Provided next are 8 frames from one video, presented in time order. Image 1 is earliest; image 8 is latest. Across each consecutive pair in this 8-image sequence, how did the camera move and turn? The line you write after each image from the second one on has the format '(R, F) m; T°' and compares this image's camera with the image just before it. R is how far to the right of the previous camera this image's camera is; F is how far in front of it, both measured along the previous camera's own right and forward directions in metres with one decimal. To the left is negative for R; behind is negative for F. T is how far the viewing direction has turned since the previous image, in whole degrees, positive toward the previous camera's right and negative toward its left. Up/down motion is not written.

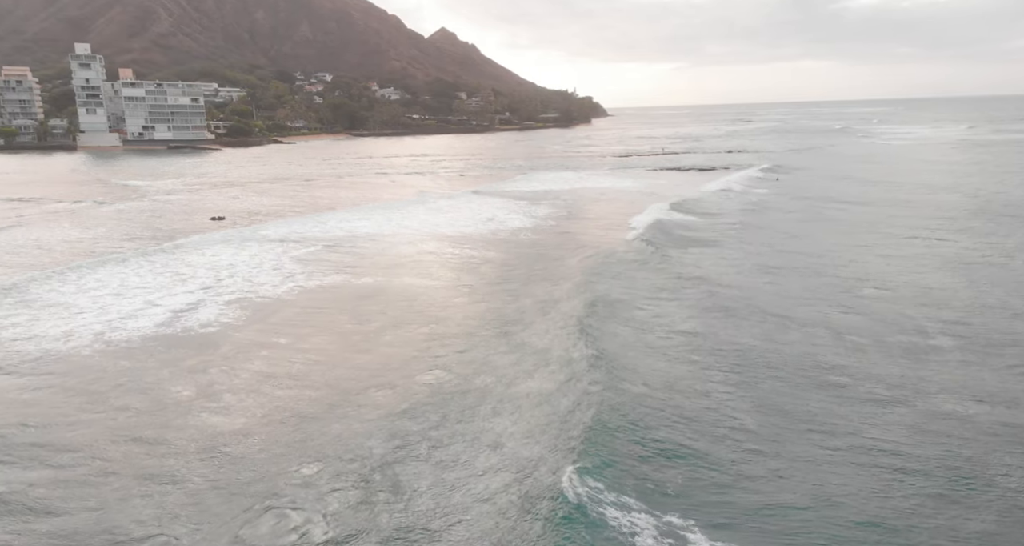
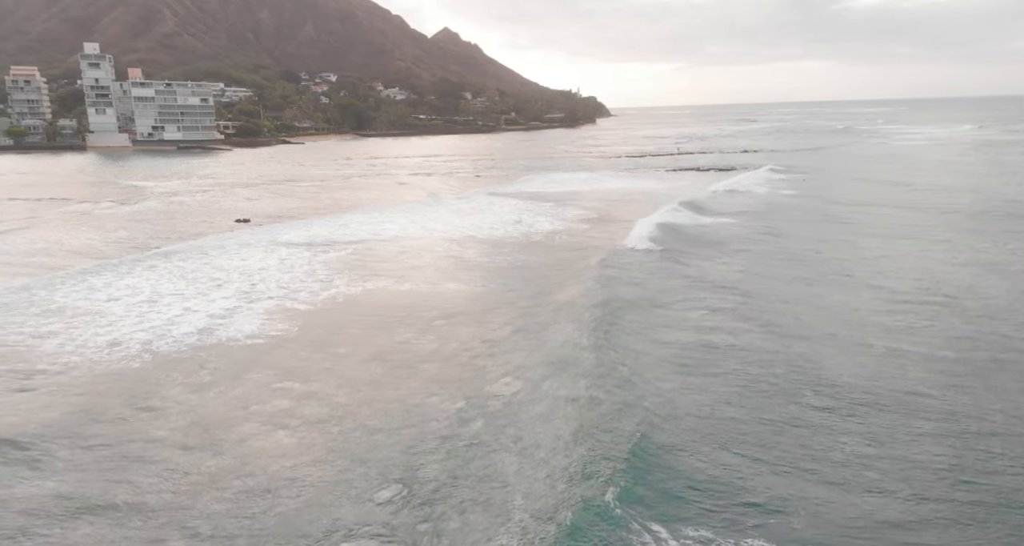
(-0.7, +0.4) m; 0°
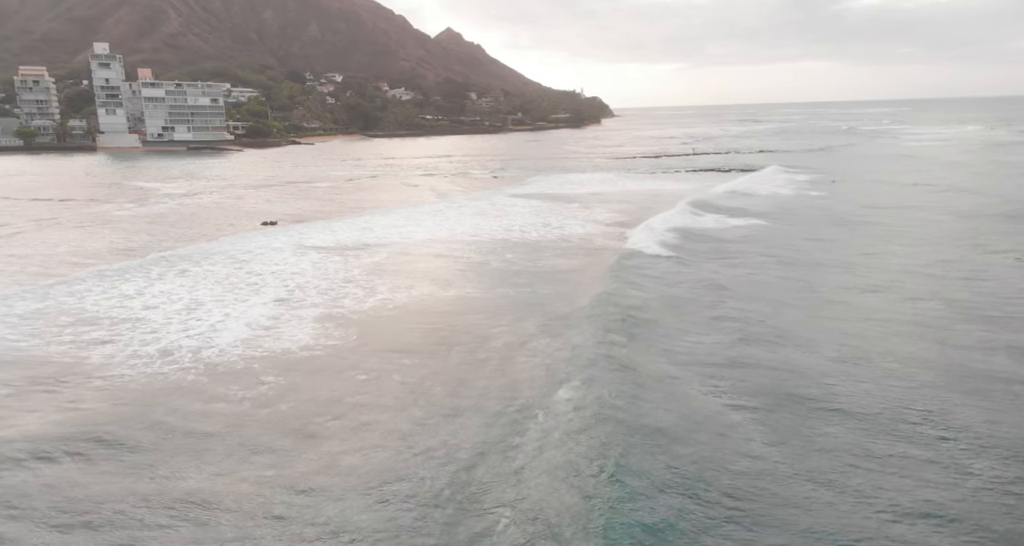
(-0.7, +0.4) m; 0°
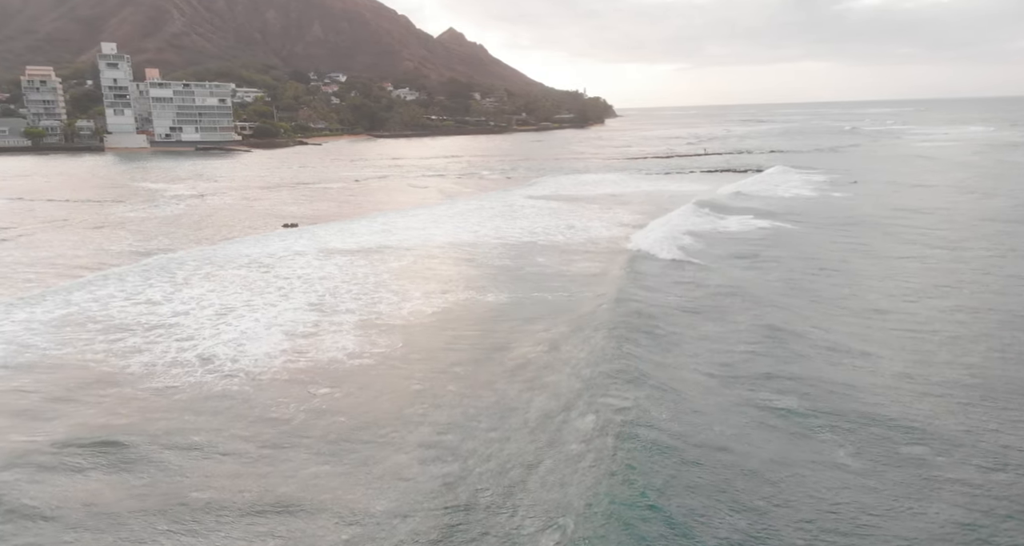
(-0.6, +0.2) m; 0°
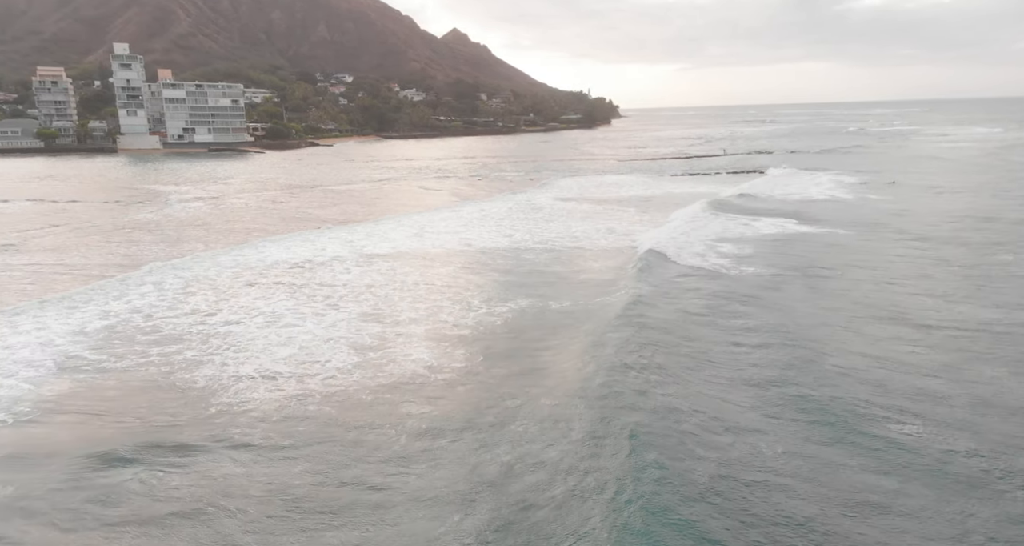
(-0.9, +0.4) m; 0°
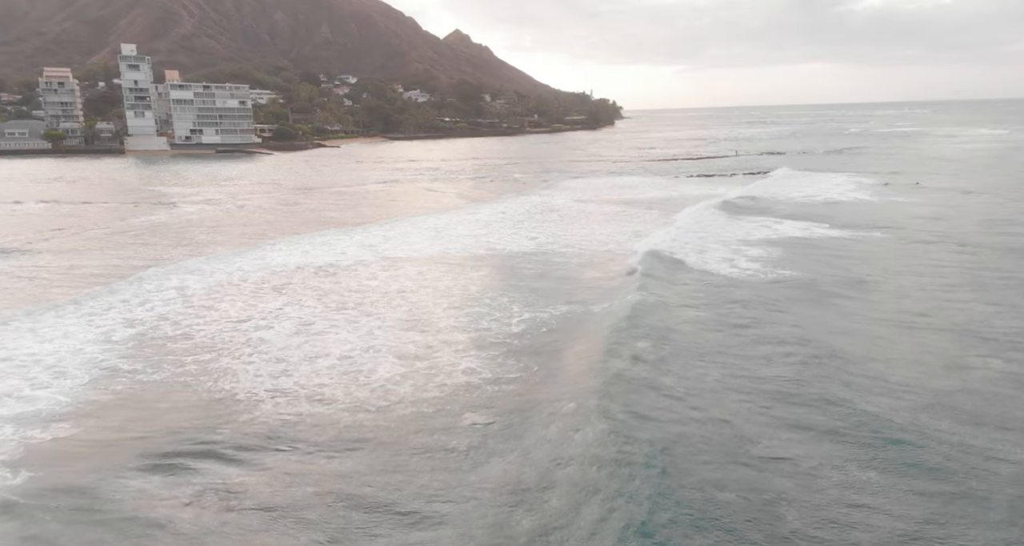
(-0.6, +0.3) m; 0°
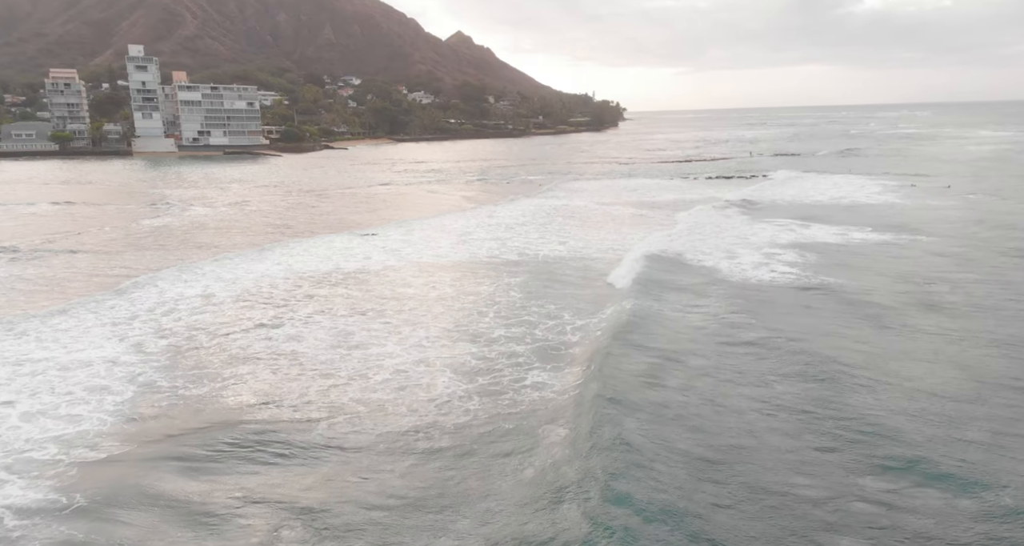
(-0.7, +0.5) m; 0°
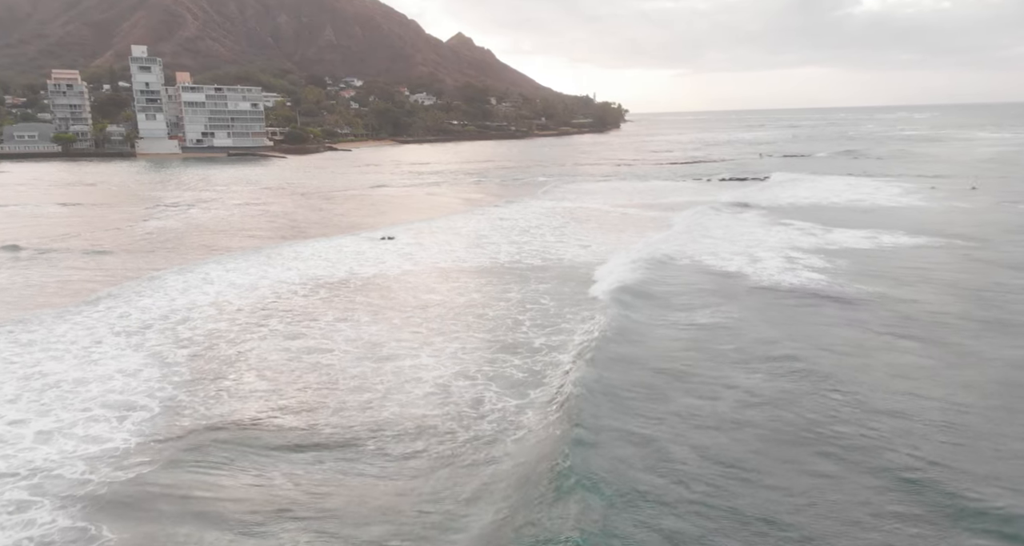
(-0.5, +0.5) m; 0°
